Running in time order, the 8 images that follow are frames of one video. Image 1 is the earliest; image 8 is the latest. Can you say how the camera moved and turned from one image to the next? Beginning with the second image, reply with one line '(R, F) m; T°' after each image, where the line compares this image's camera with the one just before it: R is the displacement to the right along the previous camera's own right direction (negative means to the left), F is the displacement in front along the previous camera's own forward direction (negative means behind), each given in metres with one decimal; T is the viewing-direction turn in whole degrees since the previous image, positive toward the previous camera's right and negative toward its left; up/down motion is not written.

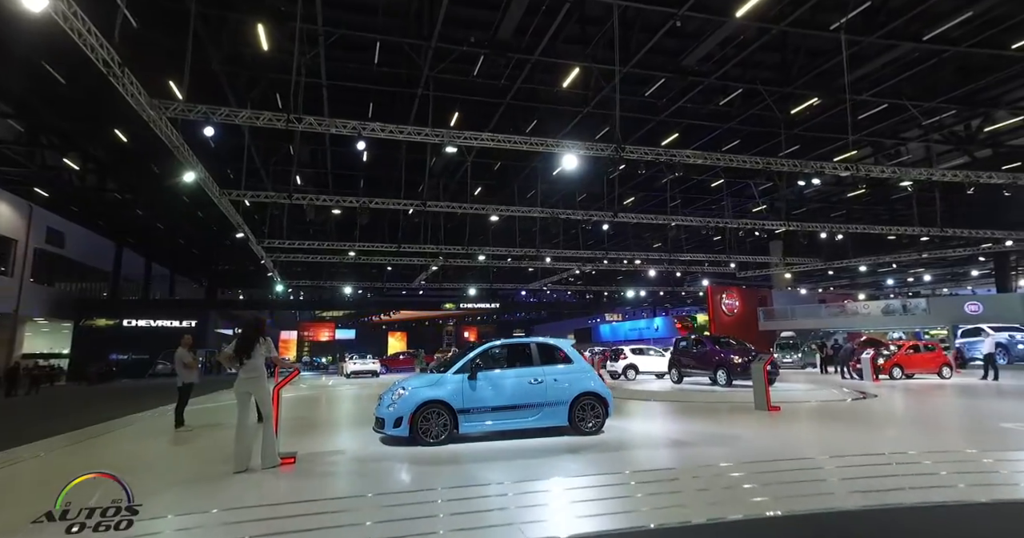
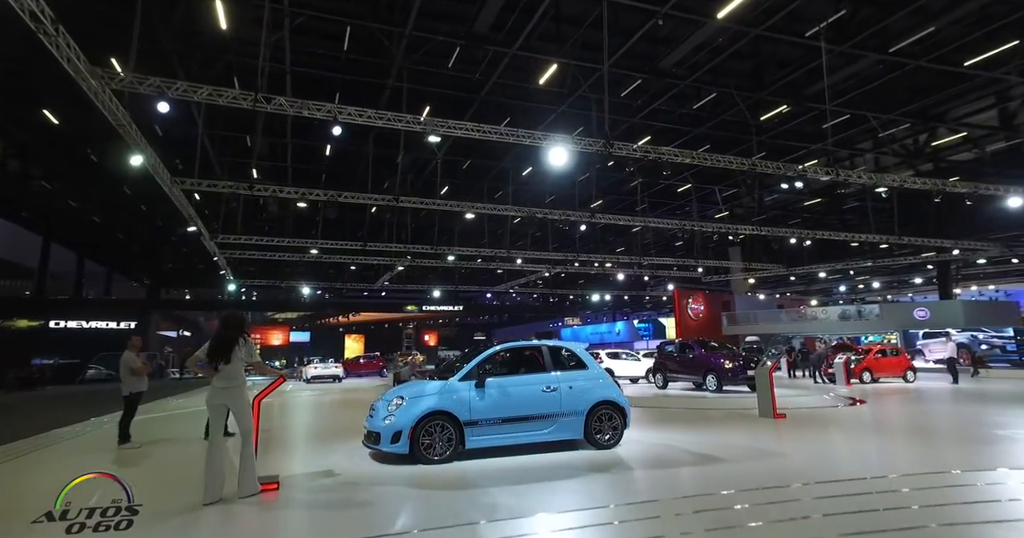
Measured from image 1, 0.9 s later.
(-0.3, +0.4) m; +5°
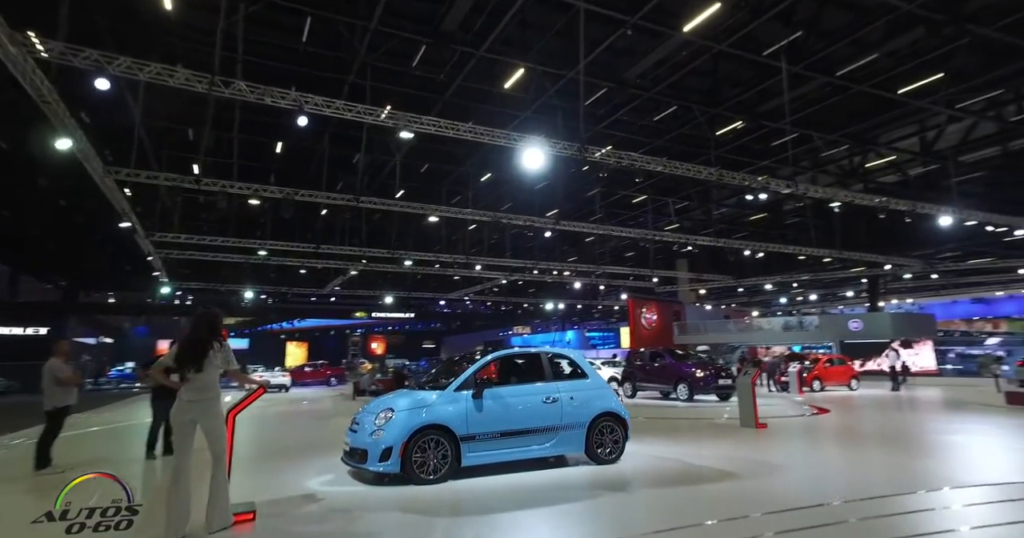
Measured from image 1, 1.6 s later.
(-0.3, +0.2) m; +5°
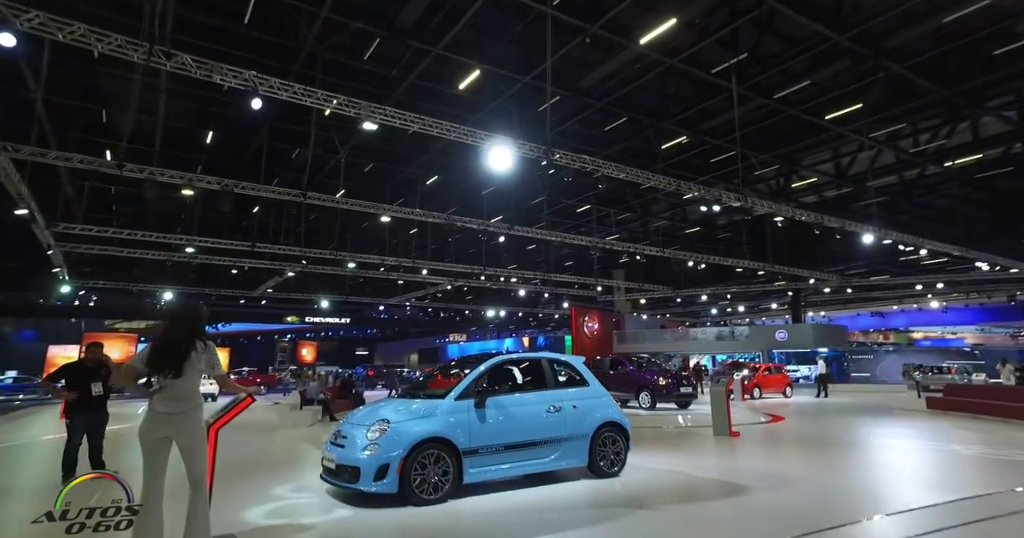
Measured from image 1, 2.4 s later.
(-0.3, +0.2) m; +7°
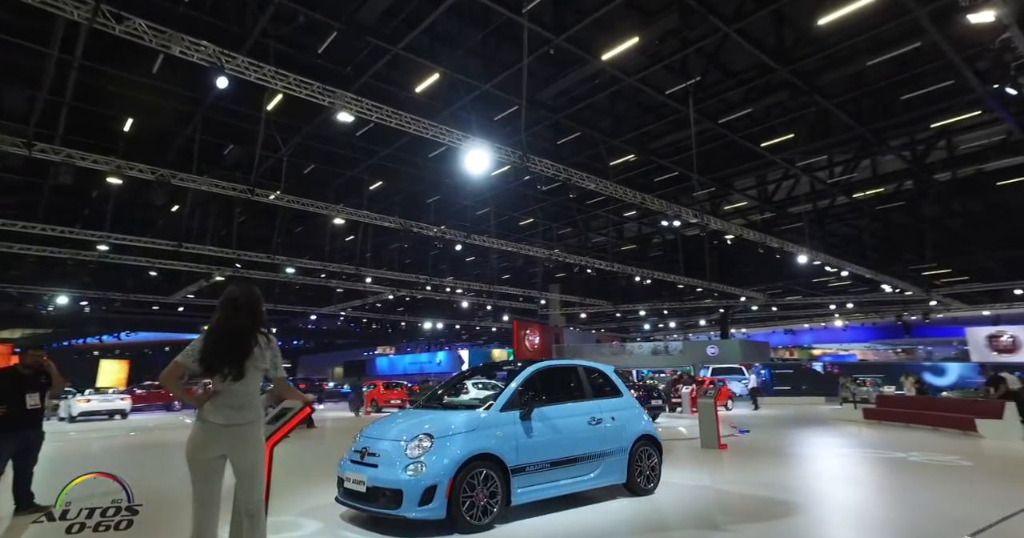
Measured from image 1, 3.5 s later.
(-0.5, +0.3) m; +8°
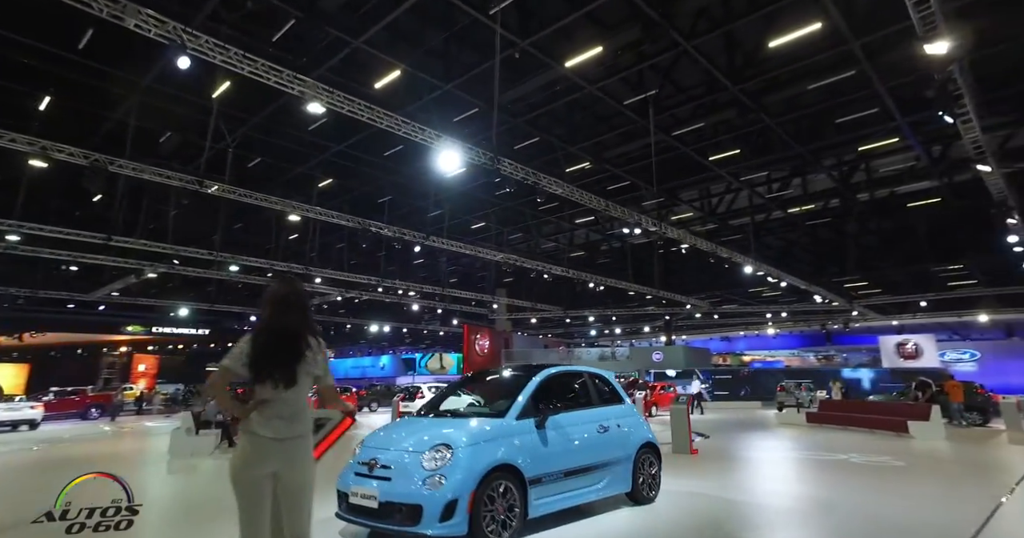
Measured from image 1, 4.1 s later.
(-0.3, +0.1) m; +6°
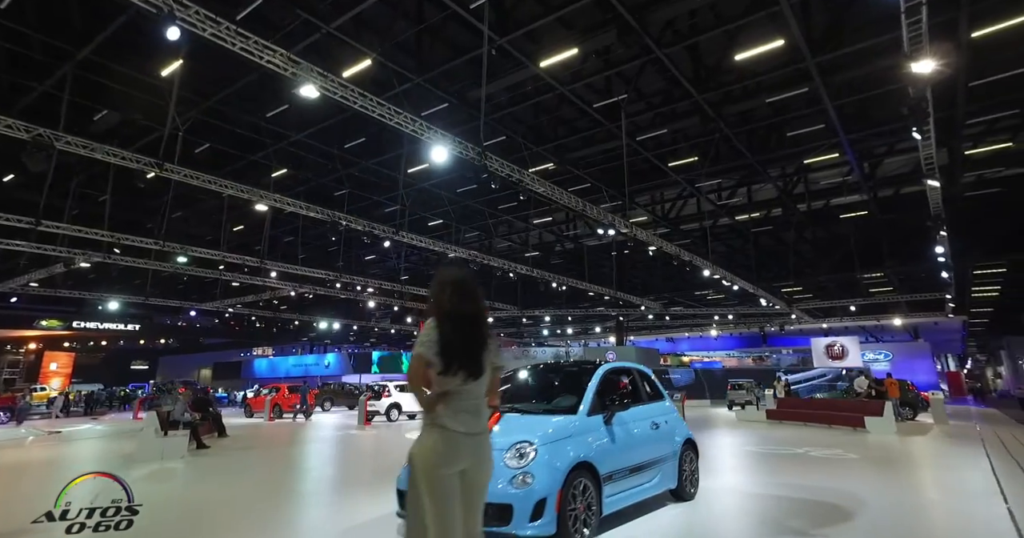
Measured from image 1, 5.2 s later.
(-0.5, +0.1) m; +6°
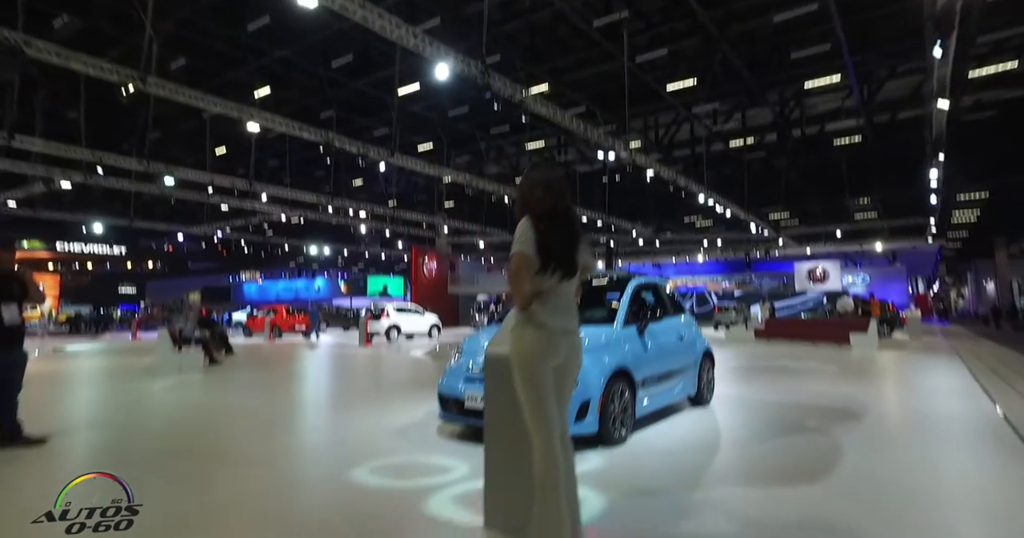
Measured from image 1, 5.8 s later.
(-0.2, 0.0) m; +2°
